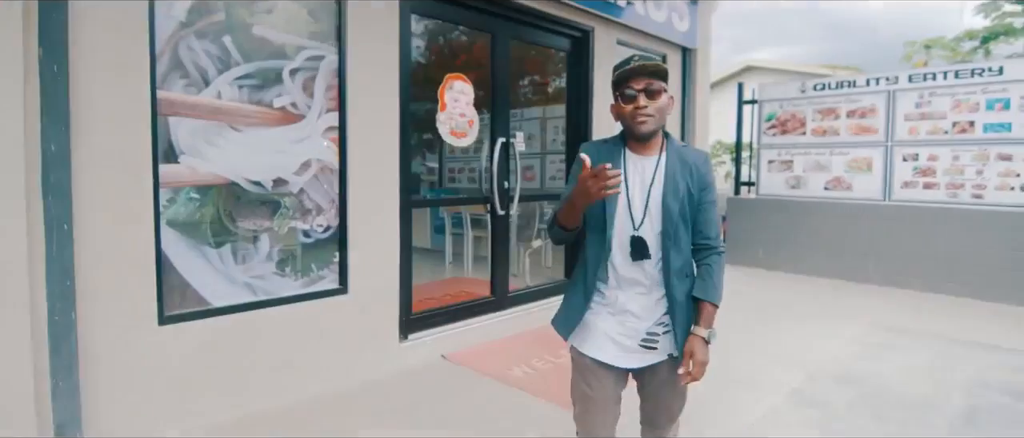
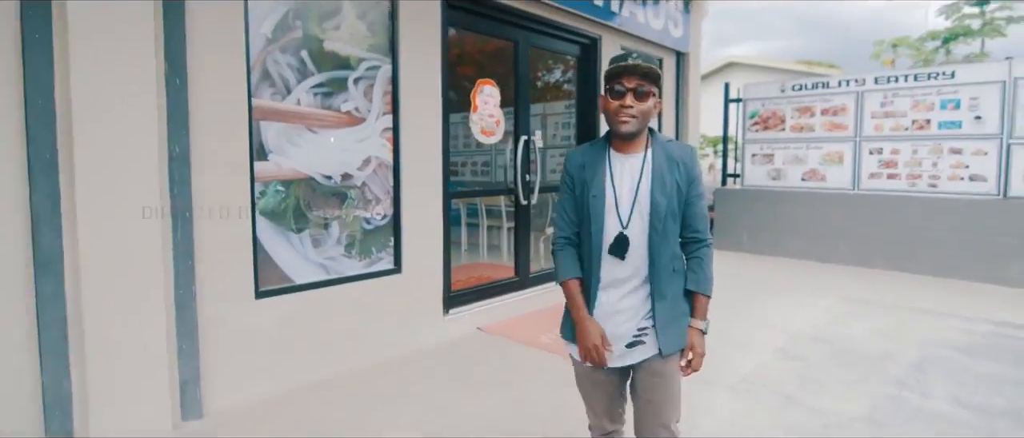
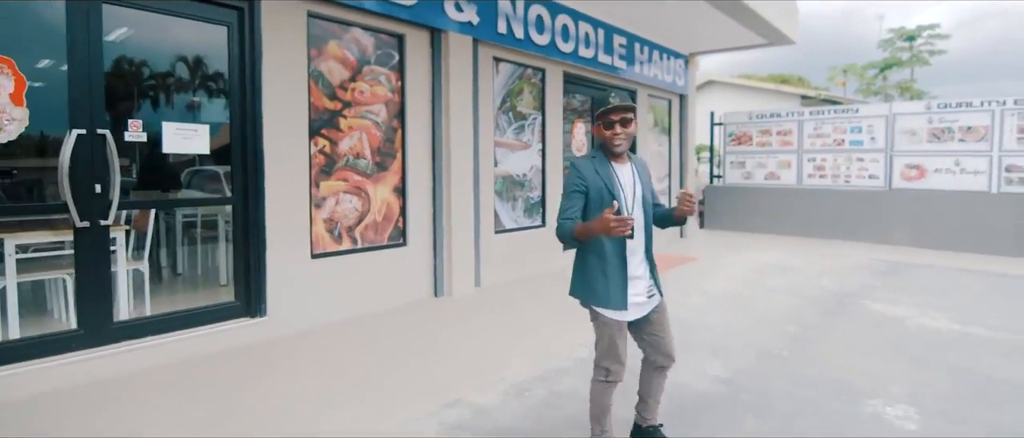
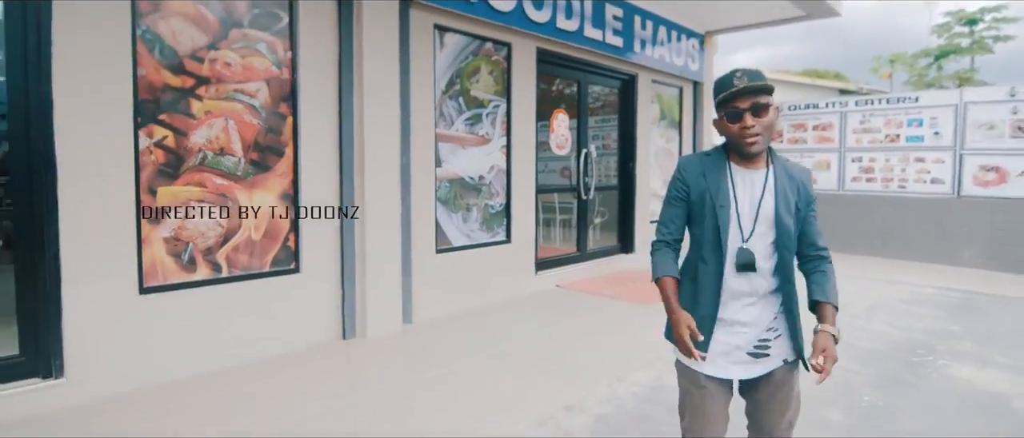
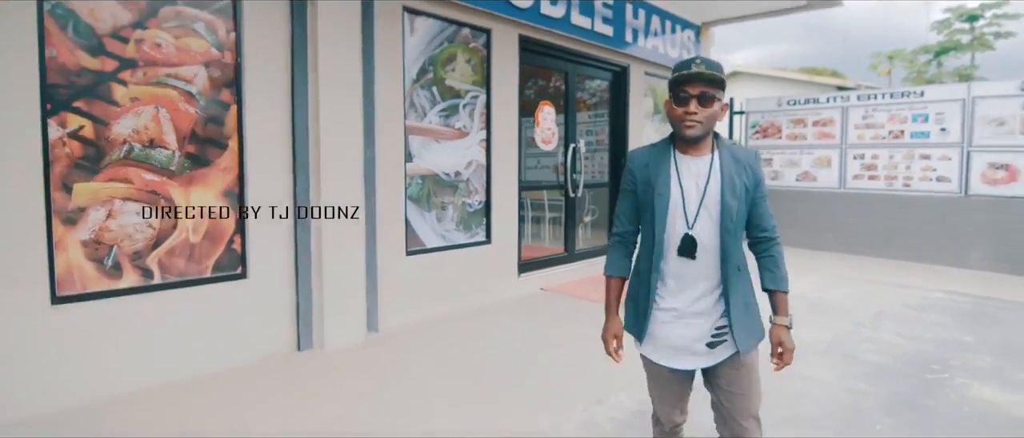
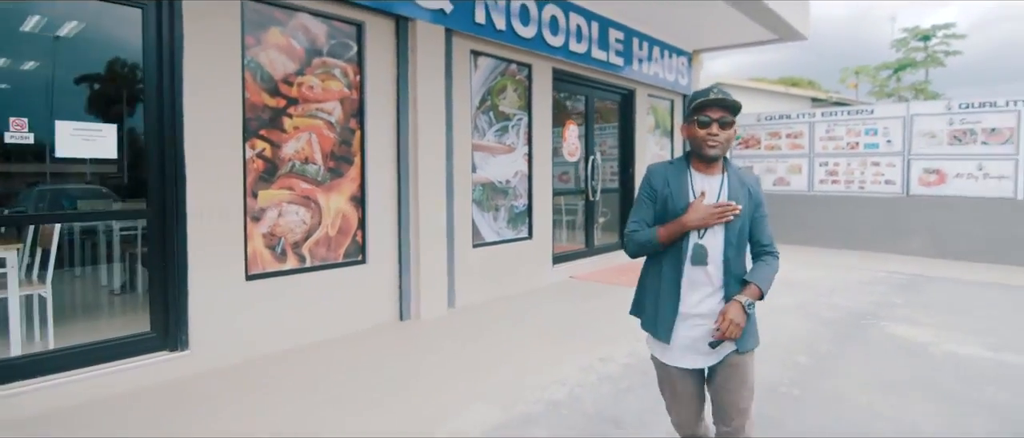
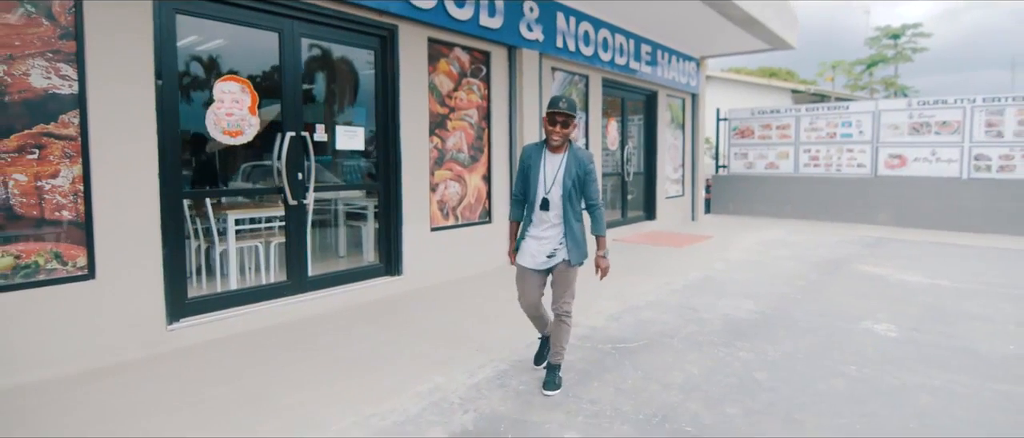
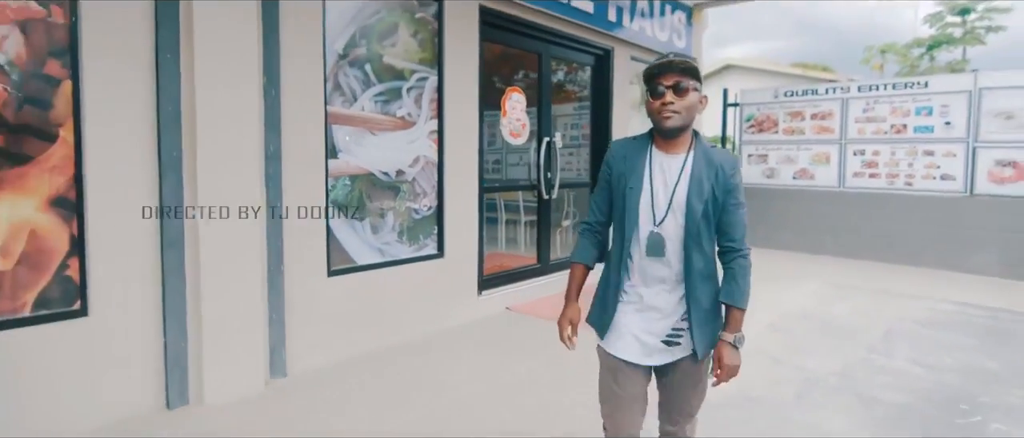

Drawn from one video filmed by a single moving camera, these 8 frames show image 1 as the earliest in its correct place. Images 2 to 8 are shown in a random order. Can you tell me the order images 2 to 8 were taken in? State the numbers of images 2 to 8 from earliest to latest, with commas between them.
2, 8, 5, 4, 6, 3, 7
